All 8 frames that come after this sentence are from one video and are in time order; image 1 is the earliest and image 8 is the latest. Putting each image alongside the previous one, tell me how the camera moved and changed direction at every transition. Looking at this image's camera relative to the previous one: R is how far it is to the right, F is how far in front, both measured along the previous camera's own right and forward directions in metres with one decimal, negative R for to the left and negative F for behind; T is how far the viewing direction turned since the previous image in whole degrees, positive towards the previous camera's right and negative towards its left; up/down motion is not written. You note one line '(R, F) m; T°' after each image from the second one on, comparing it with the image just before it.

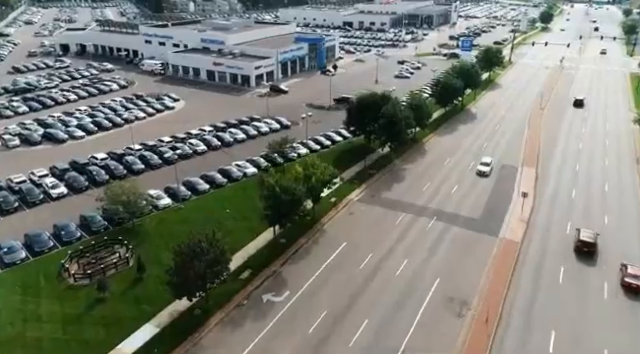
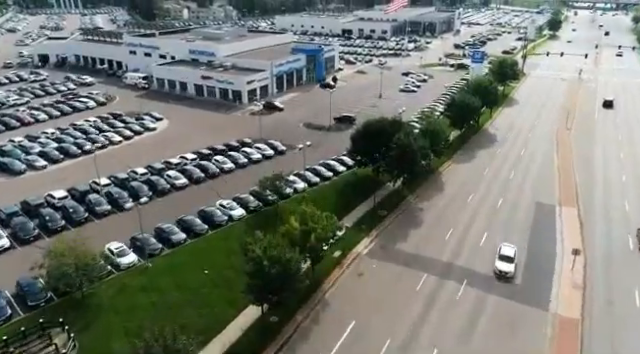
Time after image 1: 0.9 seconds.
(-0.2, +6.9) m; 0°
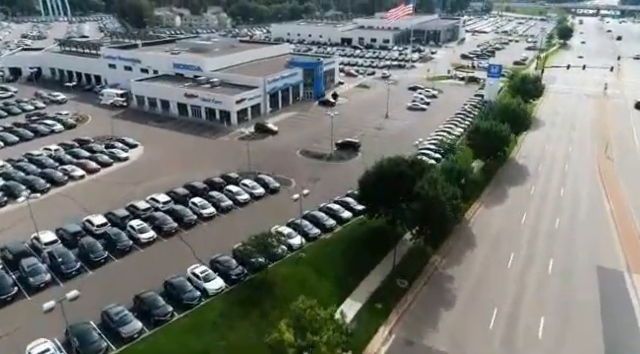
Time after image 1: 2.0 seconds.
(-0.2, +8.0) m; 0°
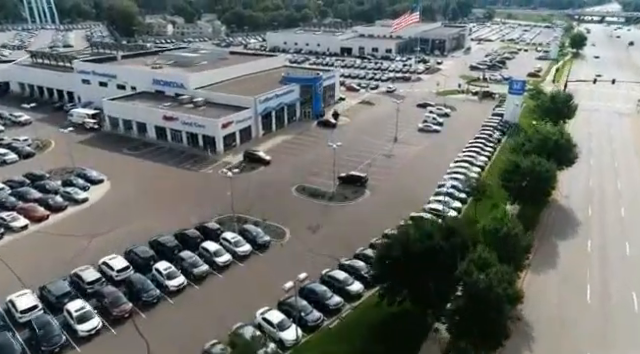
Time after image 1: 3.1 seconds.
(-0.2, +8.3) m; 0°
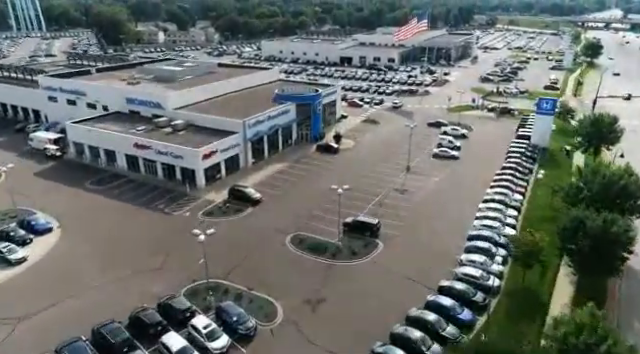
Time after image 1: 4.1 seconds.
(-0.2, +8.3) m; 0°
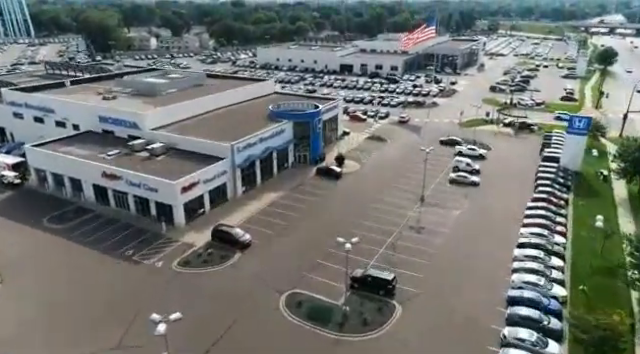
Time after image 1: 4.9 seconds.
(-0.2, +6.7) m; 0°
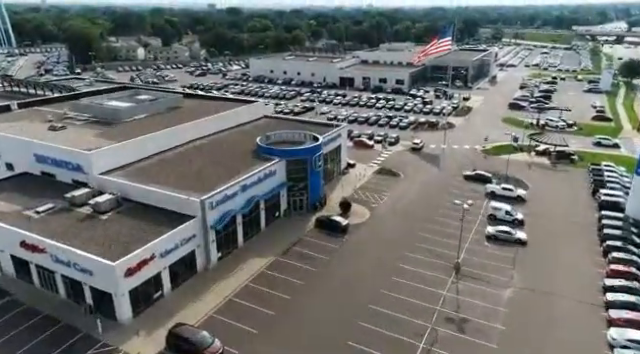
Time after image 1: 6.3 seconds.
(-0.2, +10.4) m; 0°
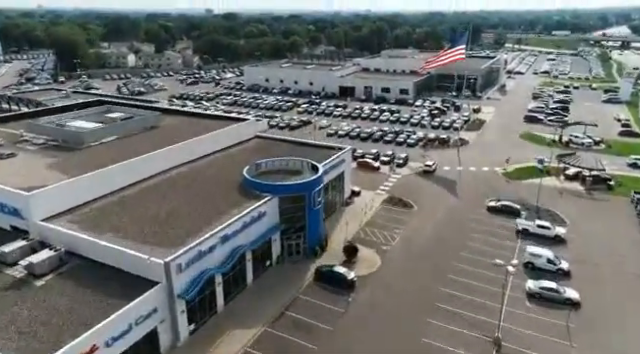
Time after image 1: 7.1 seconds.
(-0.1, +7.1) m; 0°
